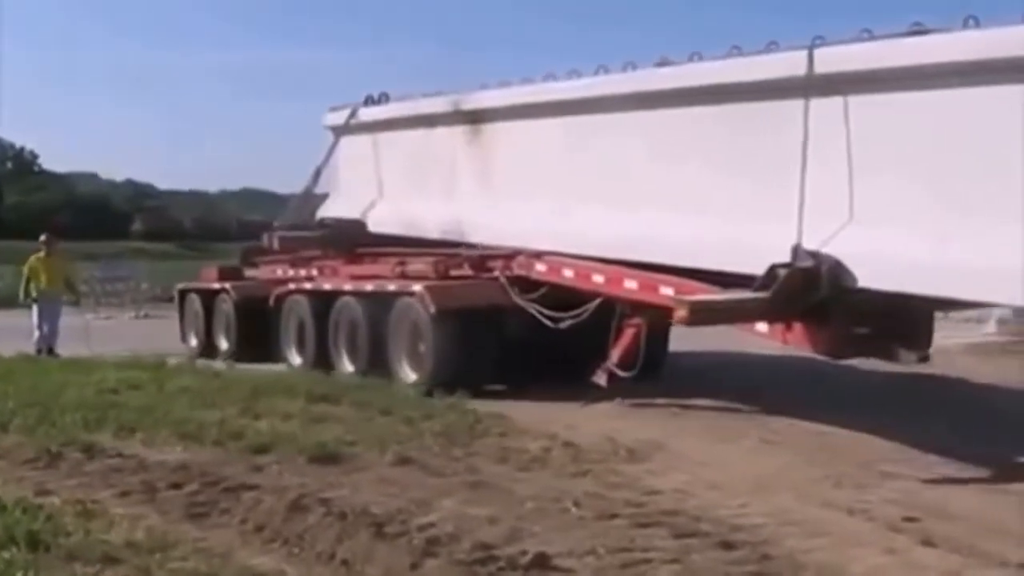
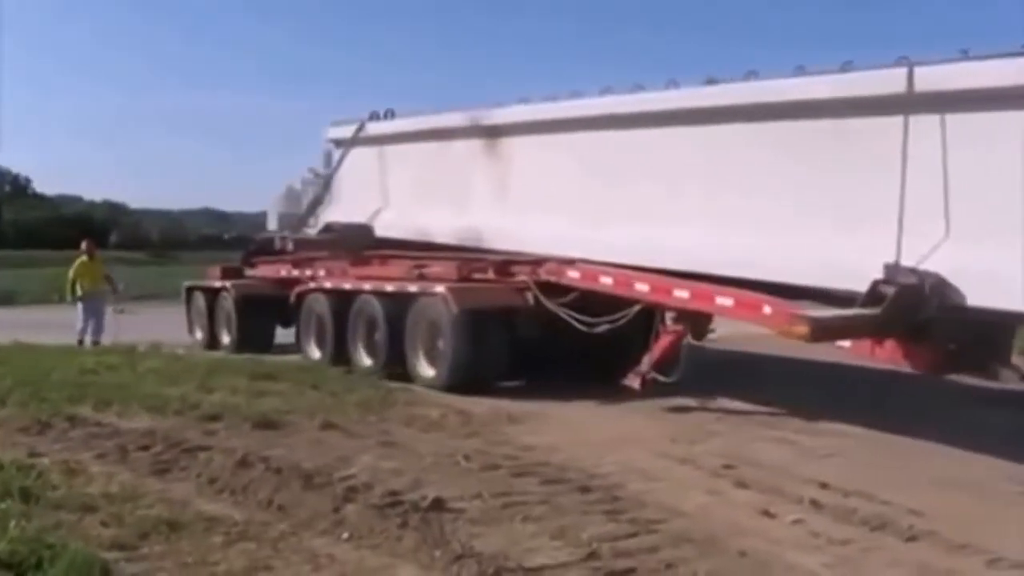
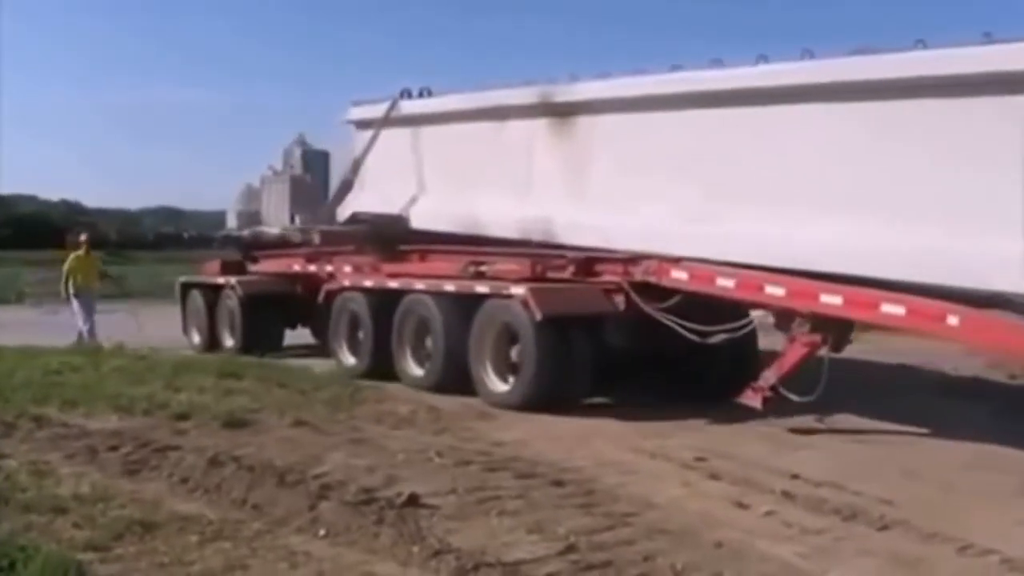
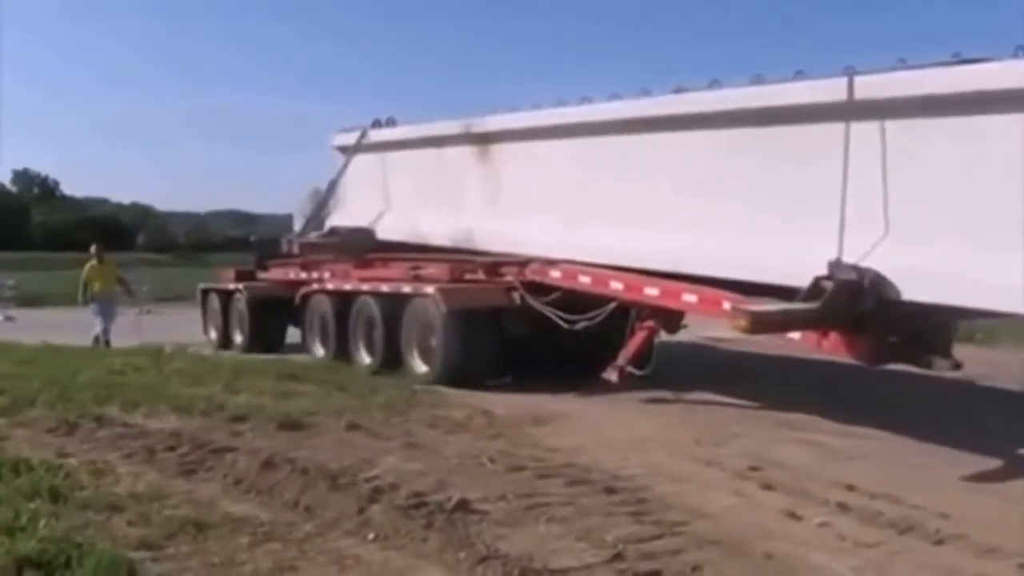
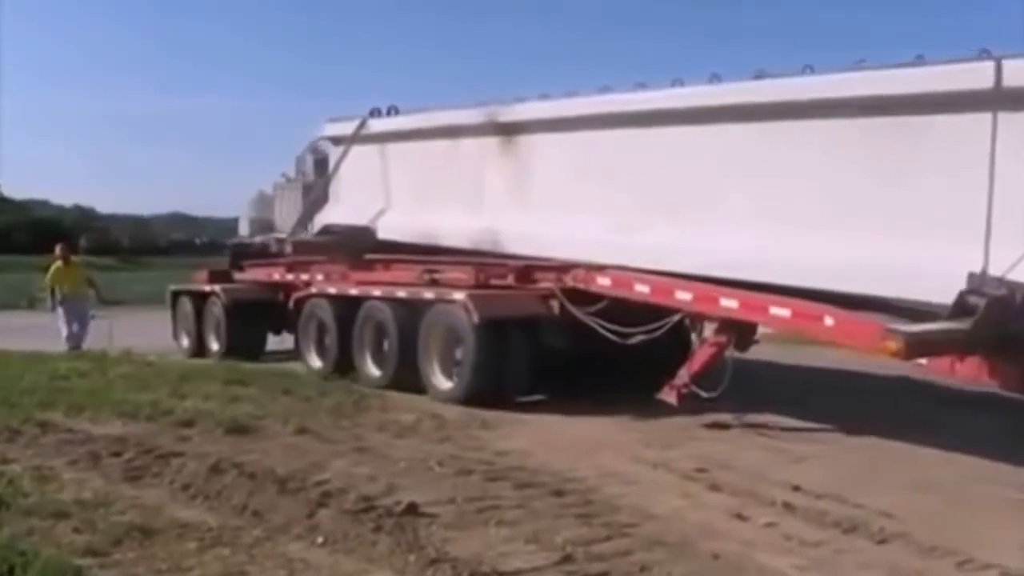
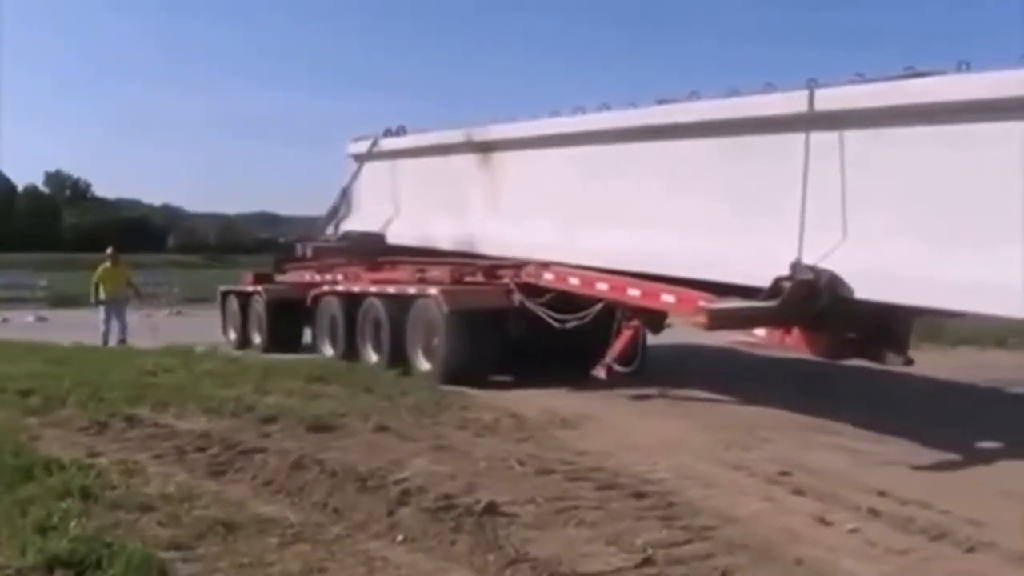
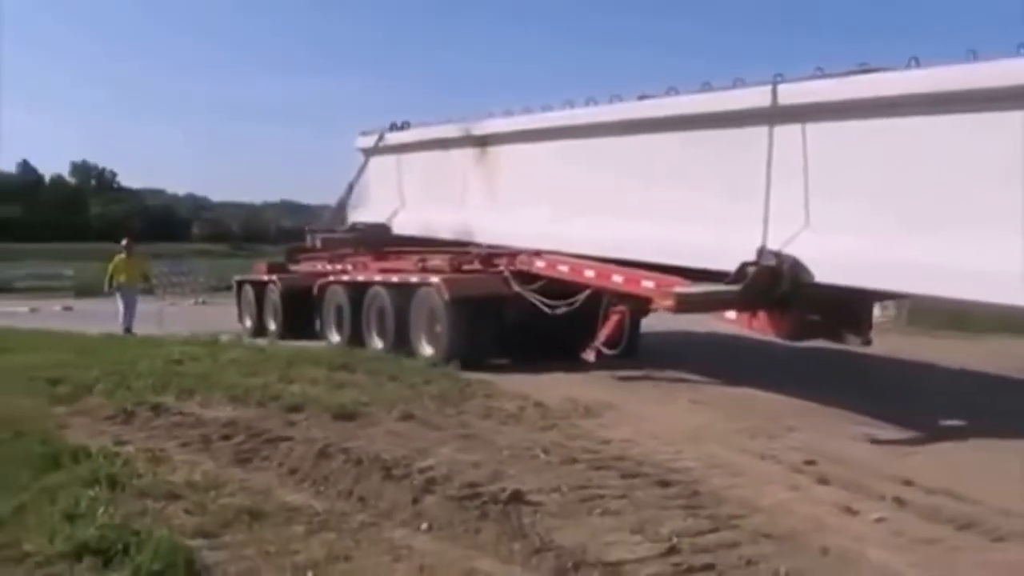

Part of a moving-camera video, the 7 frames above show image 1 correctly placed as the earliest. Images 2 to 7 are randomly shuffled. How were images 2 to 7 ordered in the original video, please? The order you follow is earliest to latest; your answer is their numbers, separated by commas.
7, 6, 4, 2, 5, 3
